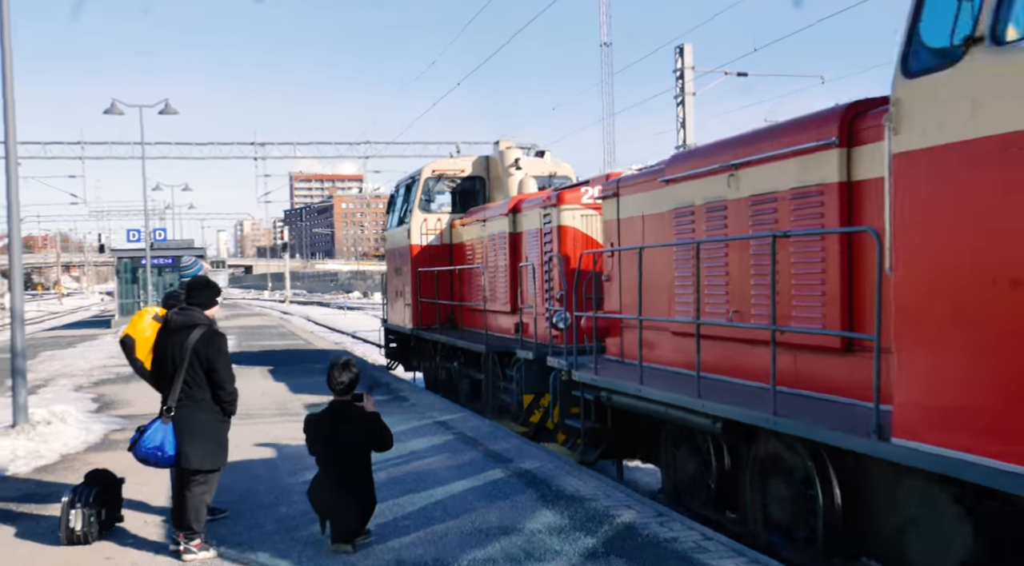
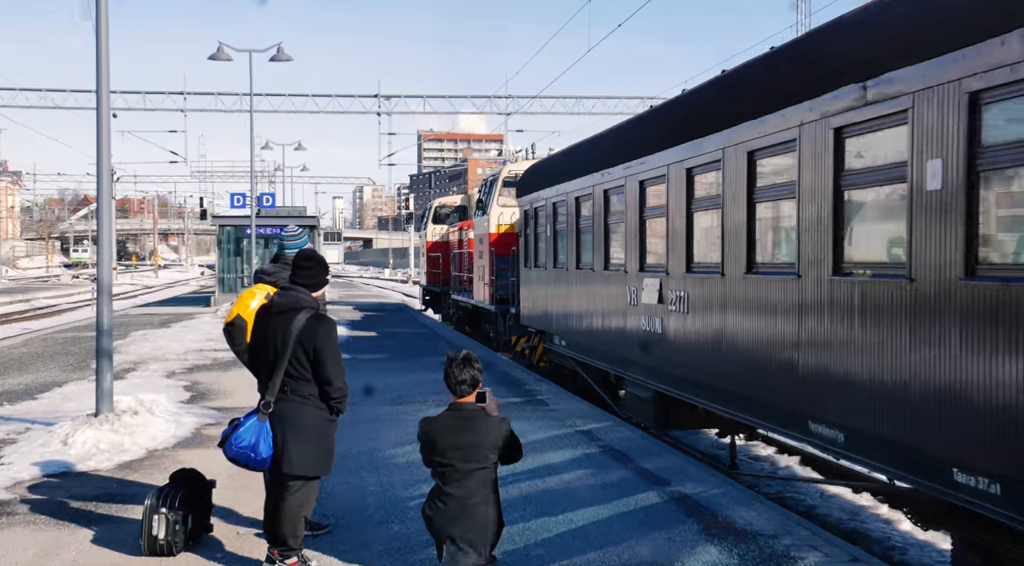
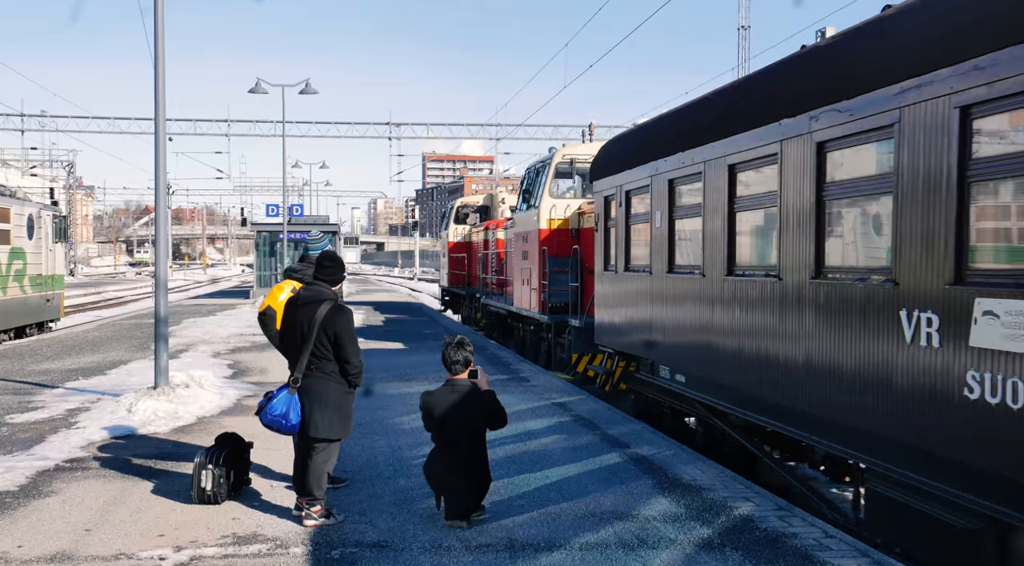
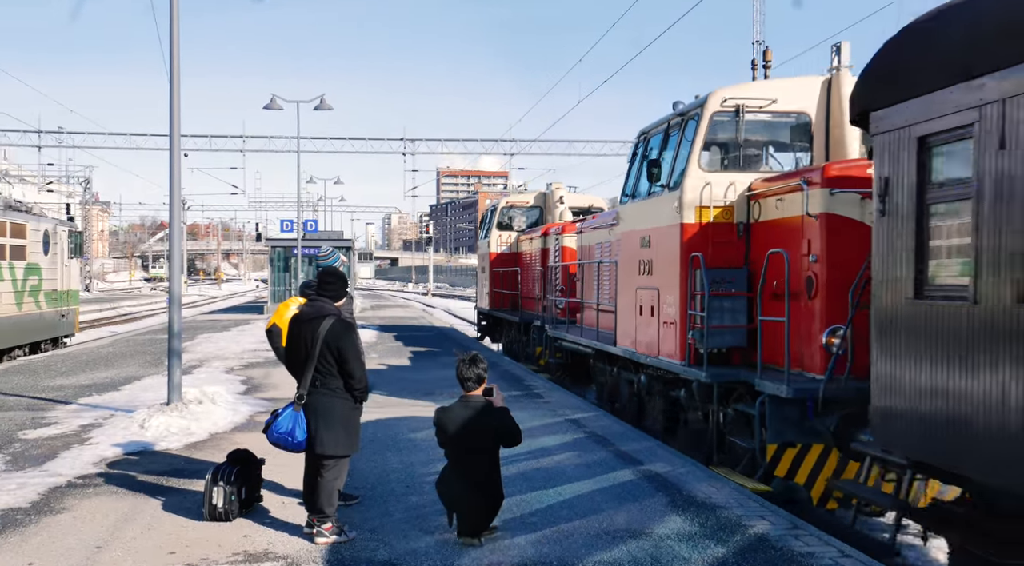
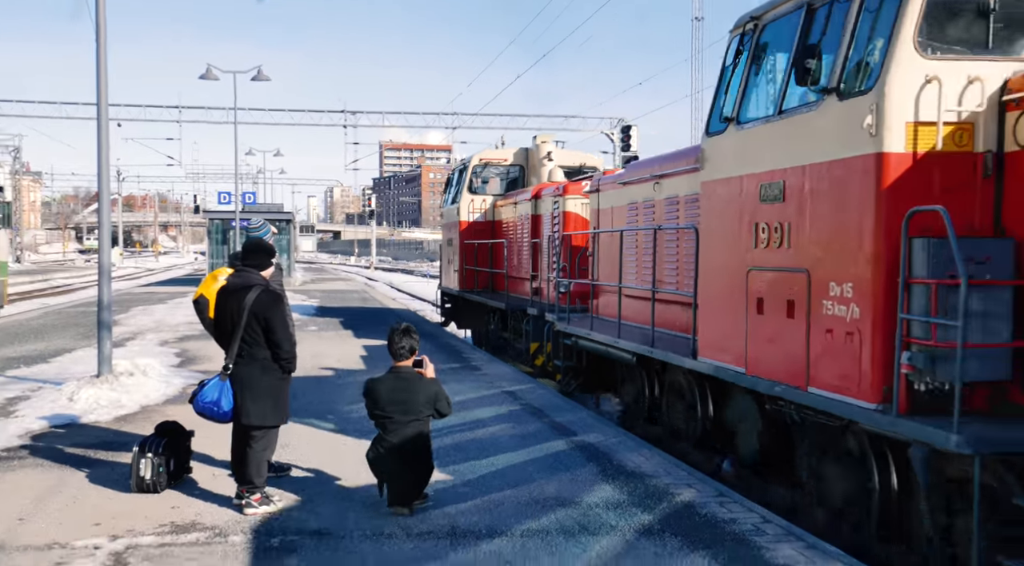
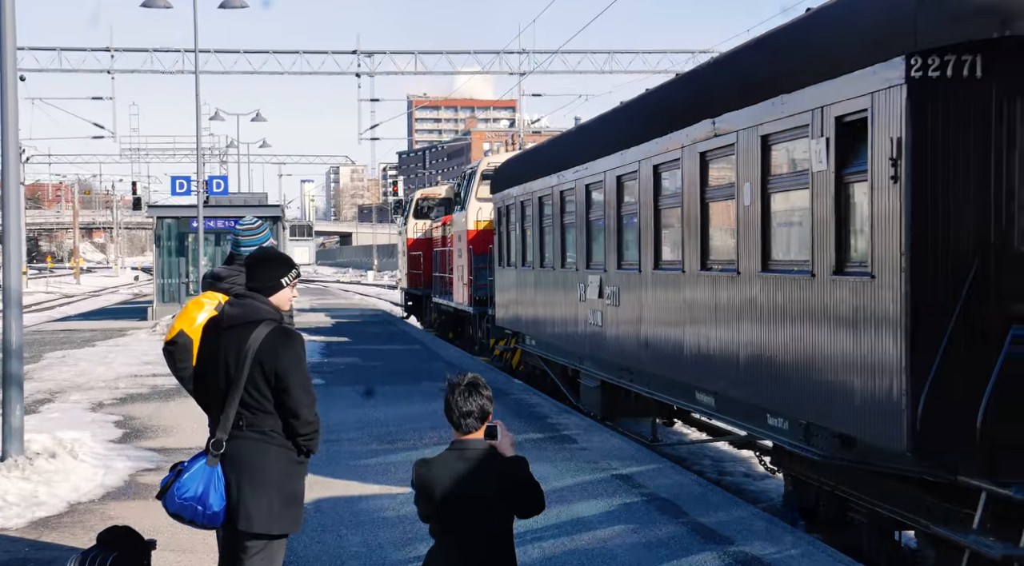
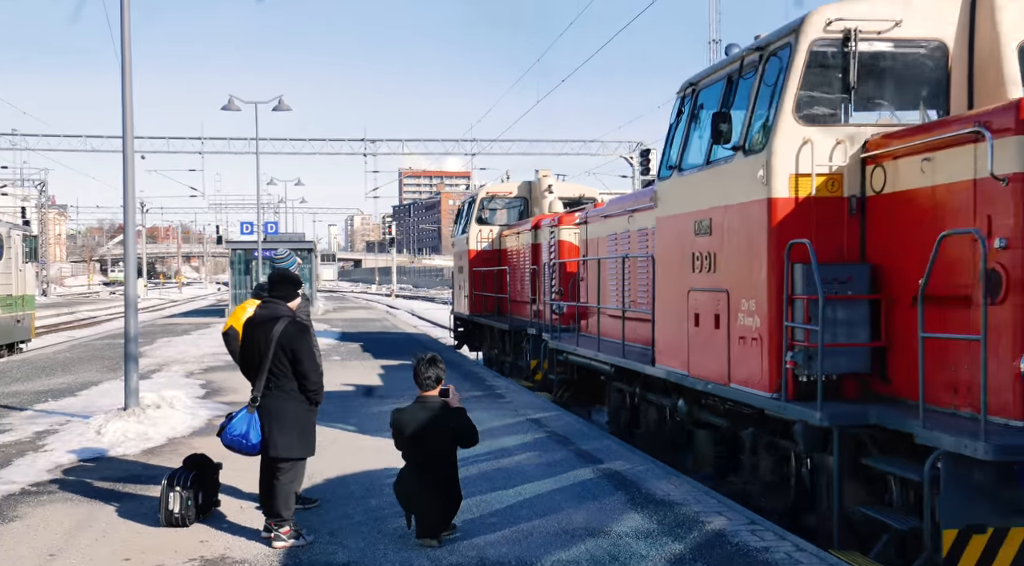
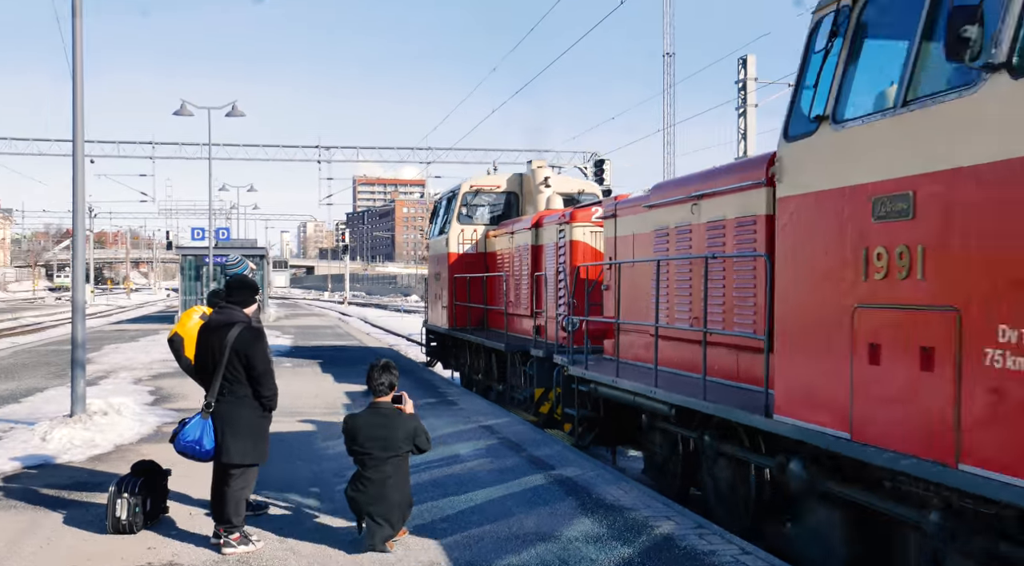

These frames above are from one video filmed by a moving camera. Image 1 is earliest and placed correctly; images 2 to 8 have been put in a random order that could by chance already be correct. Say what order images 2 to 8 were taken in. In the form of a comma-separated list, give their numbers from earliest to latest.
8, 5, 7, 4, 3, 2, 6
